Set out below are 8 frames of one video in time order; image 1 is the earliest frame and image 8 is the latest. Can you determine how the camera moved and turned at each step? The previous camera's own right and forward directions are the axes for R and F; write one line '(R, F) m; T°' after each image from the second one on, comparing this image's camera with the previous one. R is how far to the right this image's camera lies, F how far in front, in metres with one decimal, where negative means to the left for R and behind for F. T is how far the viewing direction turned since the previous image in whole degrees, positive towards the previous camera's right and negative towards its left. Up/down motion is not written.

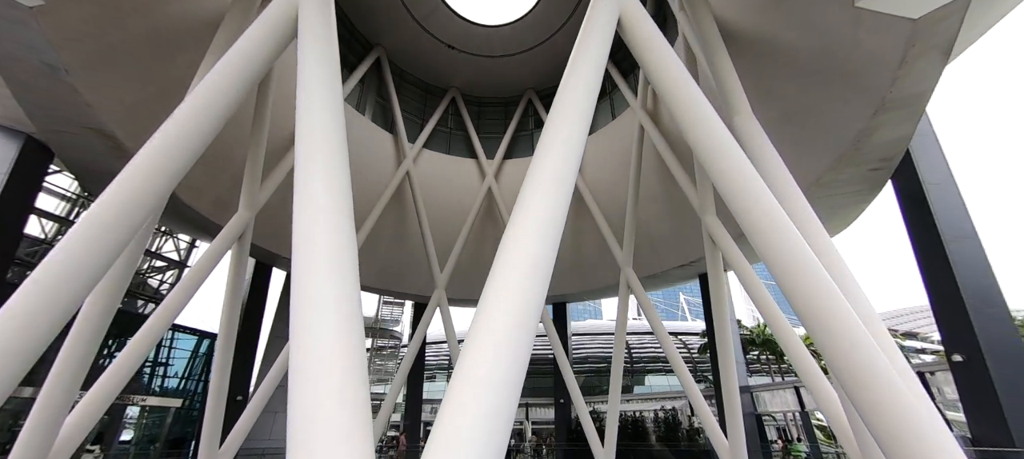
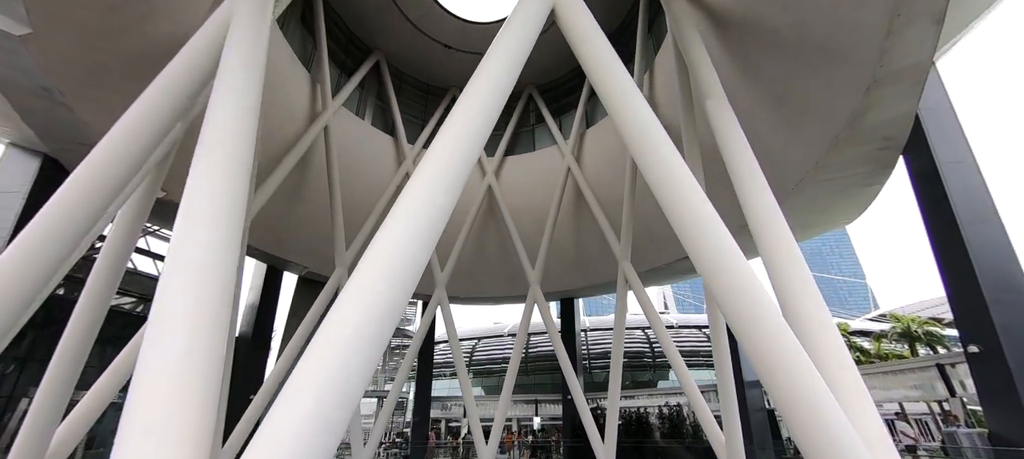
(+1.0, +0.1) m; -4°
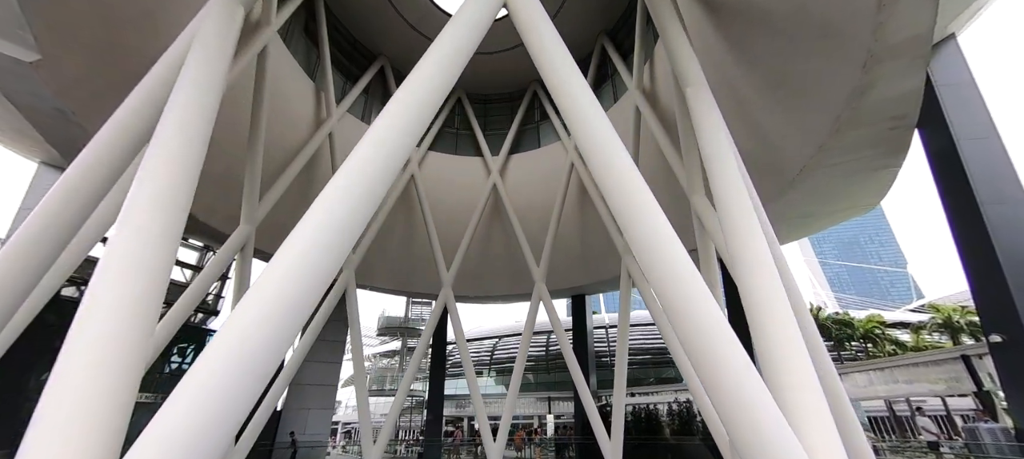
(+0.7, 0.0) m; -3°
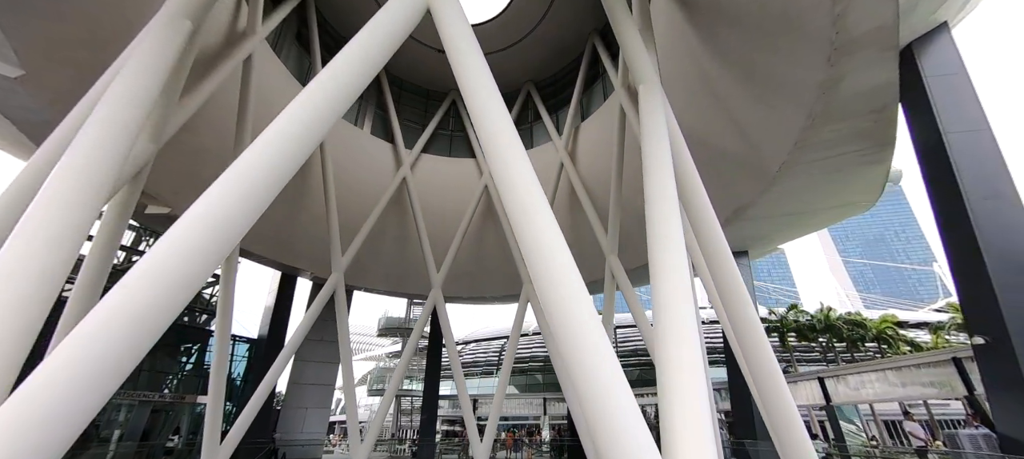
(+1.0, 0.0) m; -2°
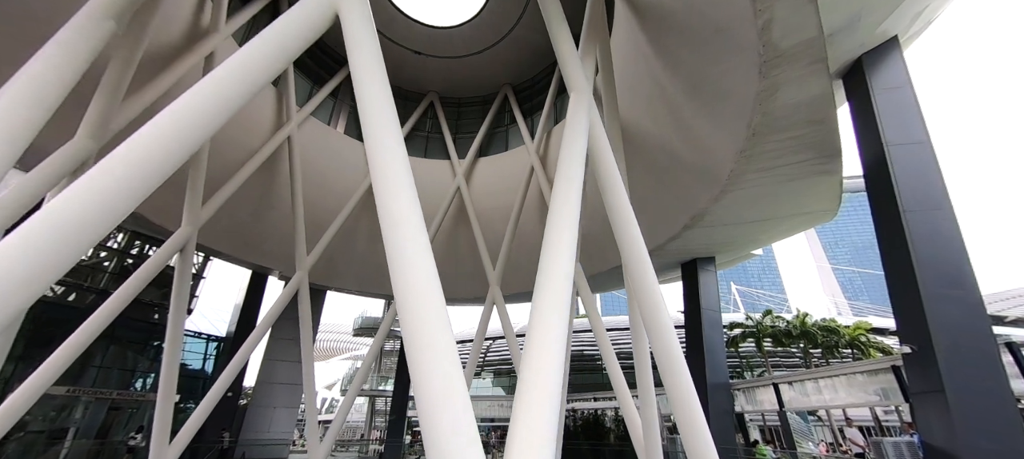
(+1.1, -0.1) m; +1°
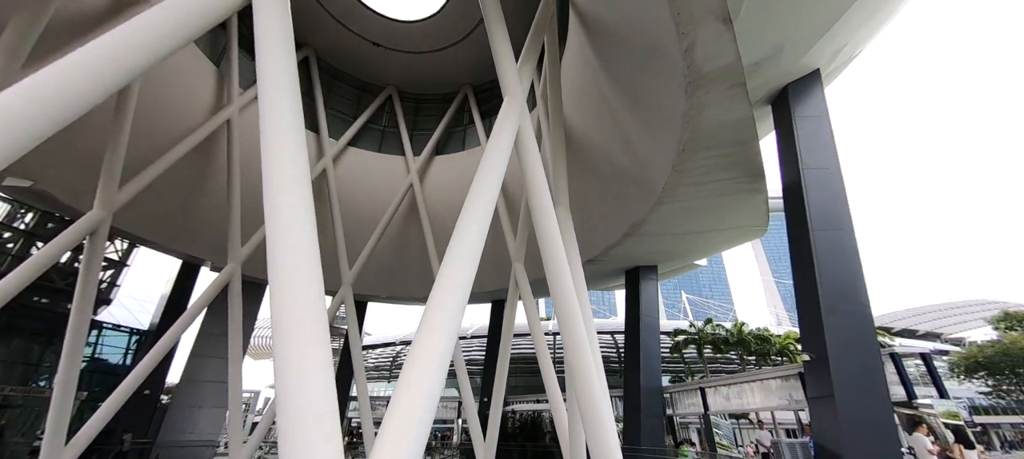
(+0.6, -0.1) m; +5°
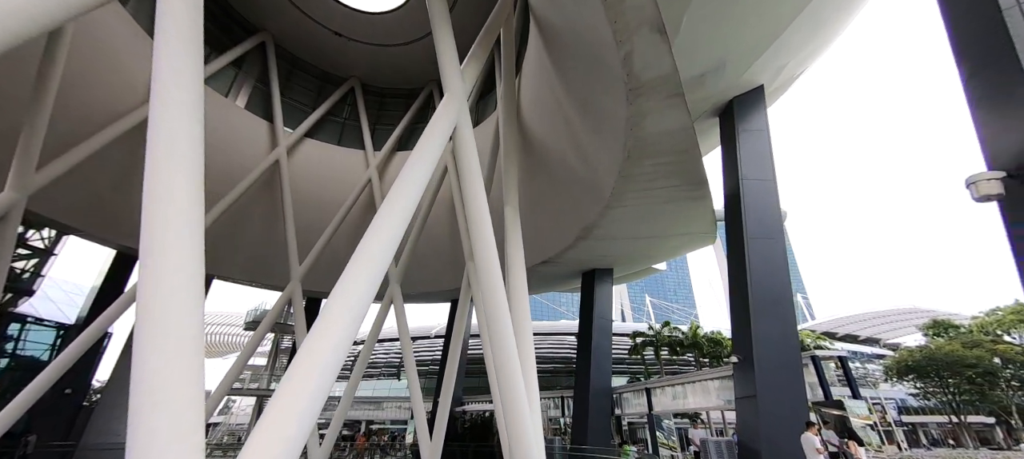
(+0.6, 0.0) m; +4°
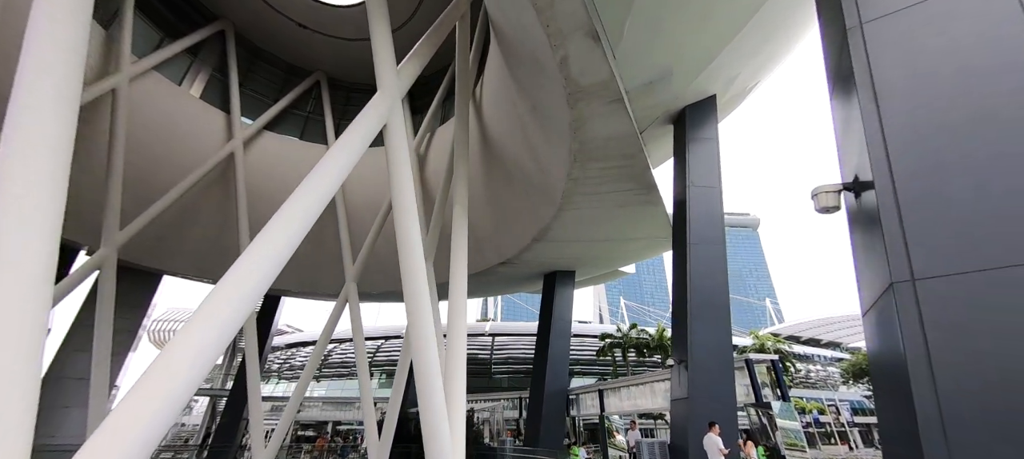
(+0.8, 0.0) m; +3°
